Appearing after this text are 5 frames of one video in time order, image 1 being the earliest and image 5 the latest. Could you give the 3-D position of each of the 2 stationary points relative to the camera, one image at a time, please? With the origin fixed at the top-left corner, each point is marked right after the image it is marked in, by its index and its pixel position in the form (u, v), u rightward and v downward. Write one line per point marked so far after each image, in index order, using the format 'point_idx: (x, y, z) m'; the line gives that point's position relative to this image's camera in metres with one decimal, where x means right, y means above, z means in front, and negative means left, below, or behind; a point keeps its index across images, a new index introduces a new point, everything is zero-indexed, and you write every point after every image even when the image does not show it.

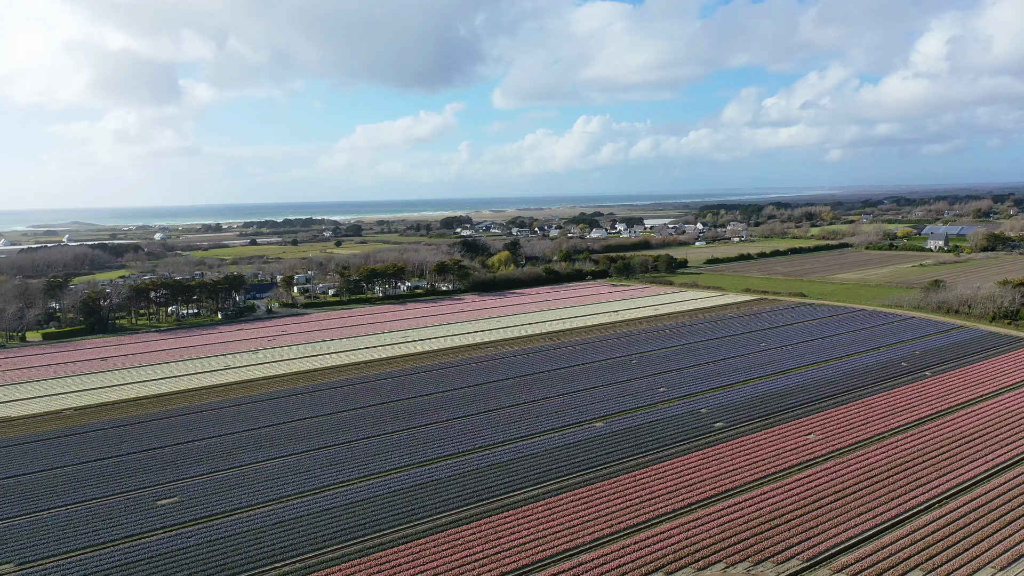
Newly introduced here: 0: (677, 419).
0: (+4.7, -3.7, +17.1) m
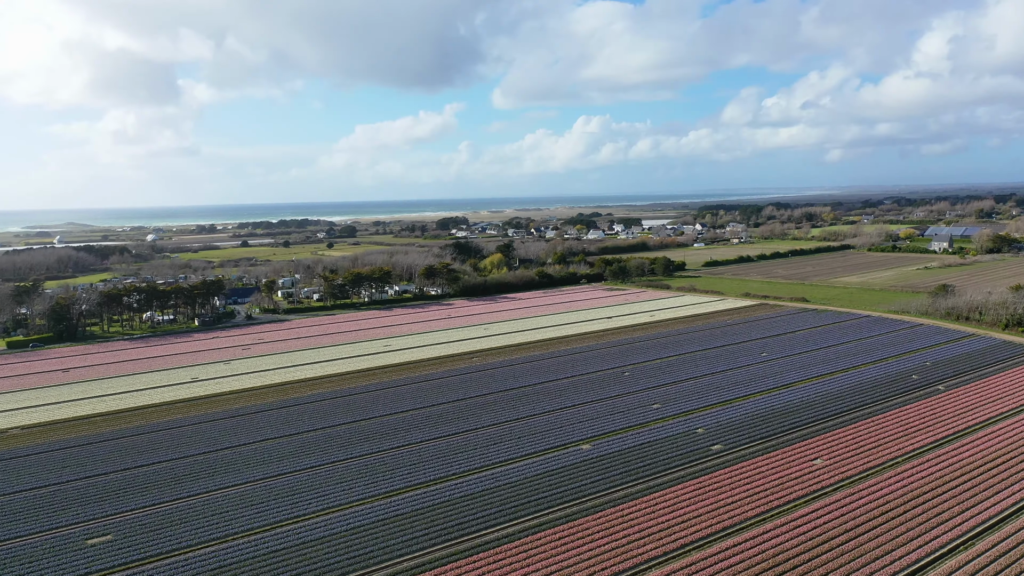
0: (+4.2, -4.0, +15.7) m
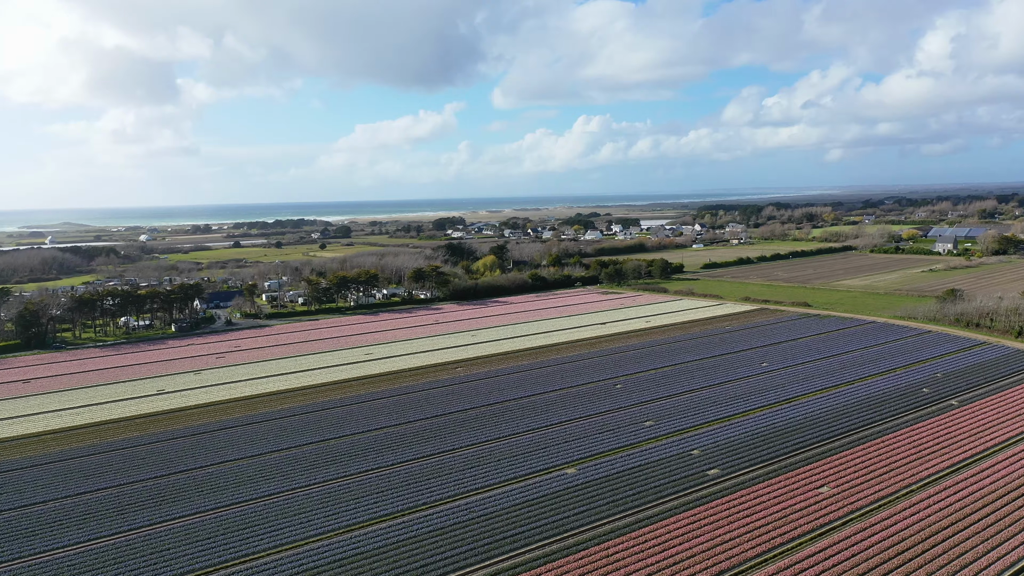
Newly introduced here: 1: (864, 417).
0: (+3.7, -4.2, +14.4) m
1: (+9.9, -3.6, +16.8) m
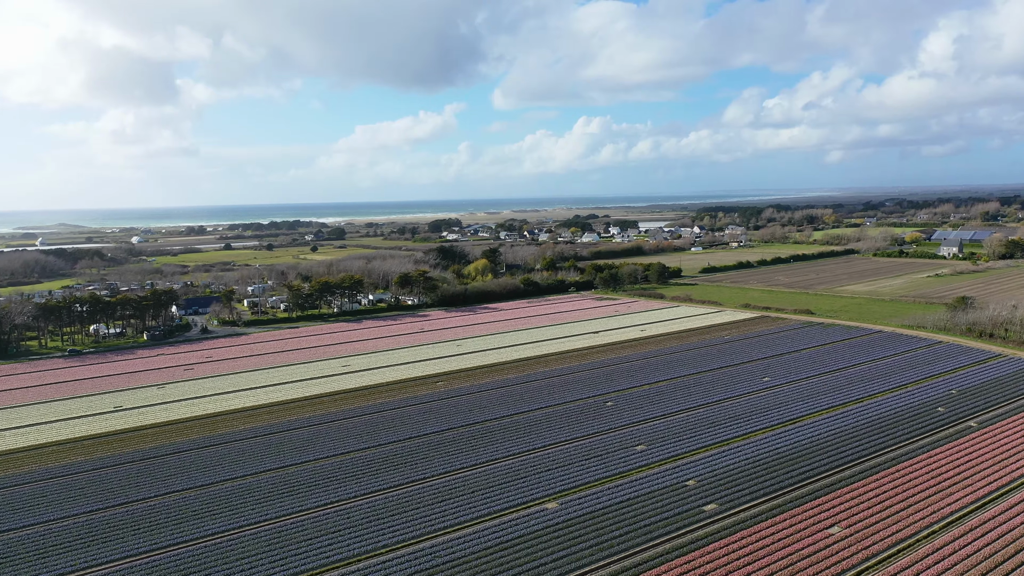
0: (+3.1, -4.5, +13.0) m
1: (+9.4, -3.9, +15.4) m
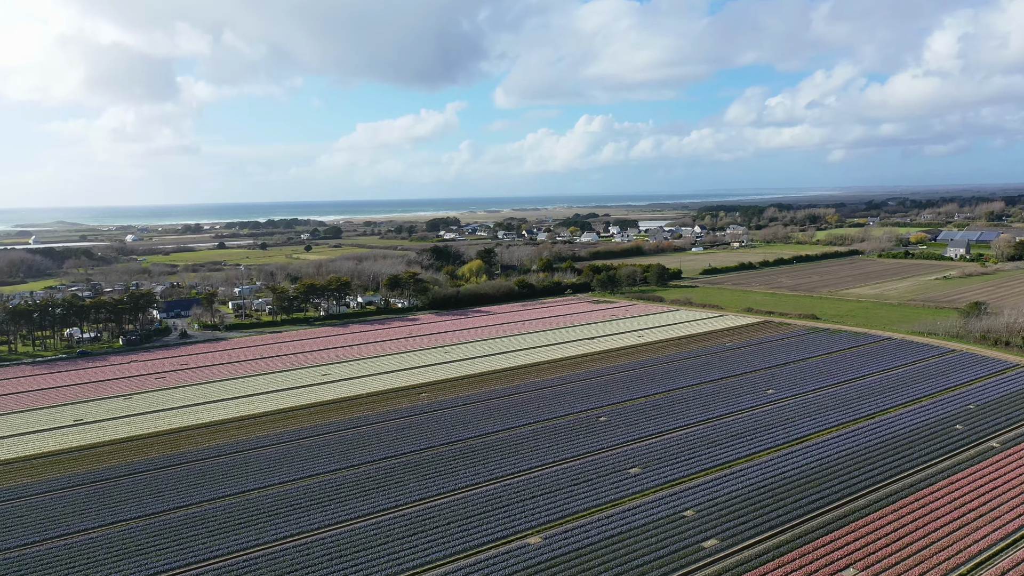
0: (+2.7, -4.8, +11.8) m
1: (+9.0, -4.2, +14.2) m
